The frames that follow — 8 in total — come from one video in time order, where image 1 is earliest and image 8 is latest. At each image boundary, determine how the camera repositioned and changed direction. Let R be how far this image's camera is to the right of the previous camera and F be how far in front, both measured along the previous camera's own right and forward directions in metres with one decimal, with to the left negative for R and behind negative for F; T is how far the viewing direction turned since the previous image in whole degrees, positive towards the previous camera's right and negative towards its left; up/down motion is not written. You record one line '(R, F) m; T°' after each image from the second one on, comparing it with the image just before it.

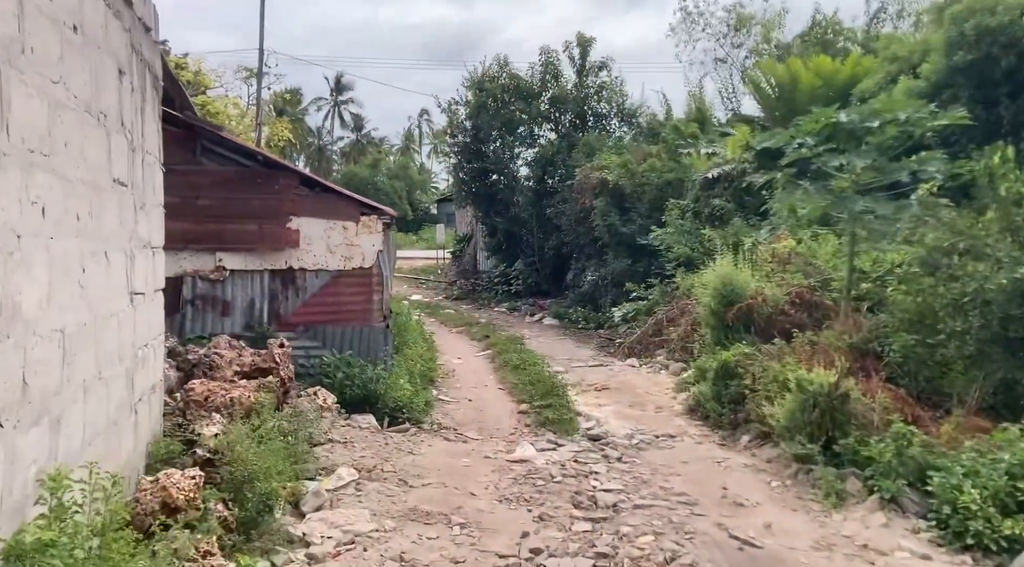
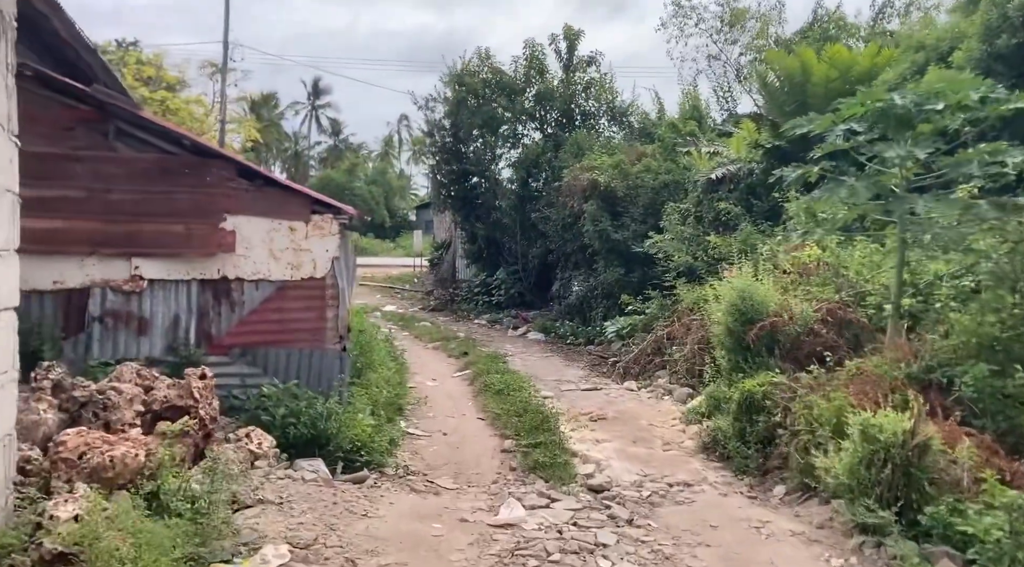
(0.0, +1.4) m; +1°
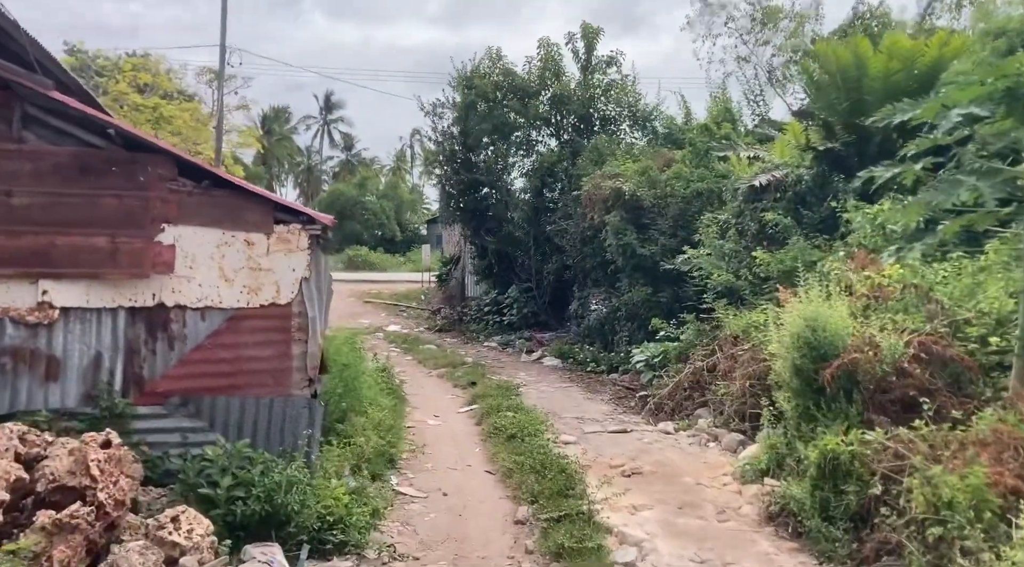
(0.0, +1.5) m; -1°
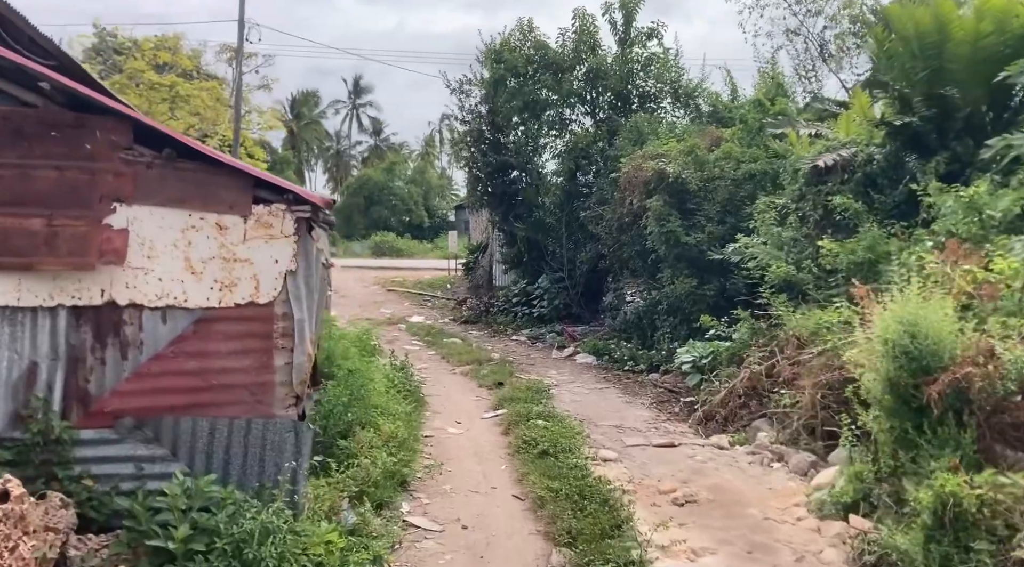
(0.0, +1.1) m; -2°
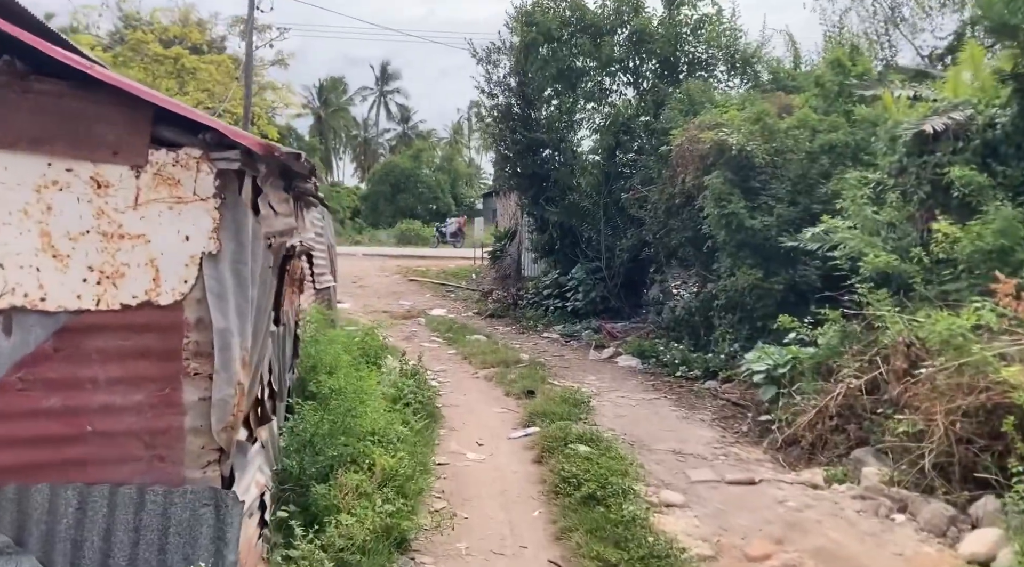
(-0.1, +1.6) m; -2°
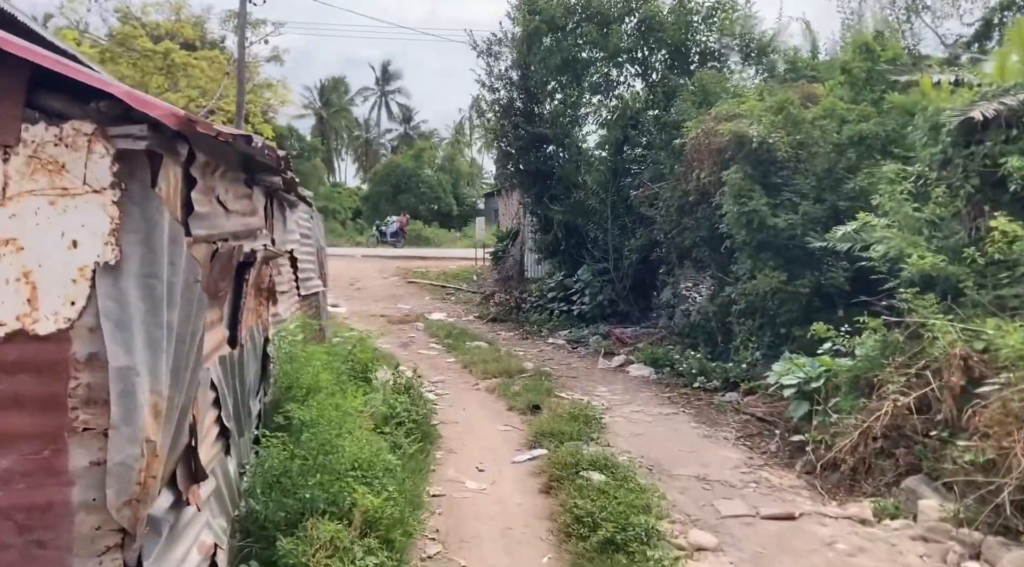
(0.0, +0.7) m; 0°
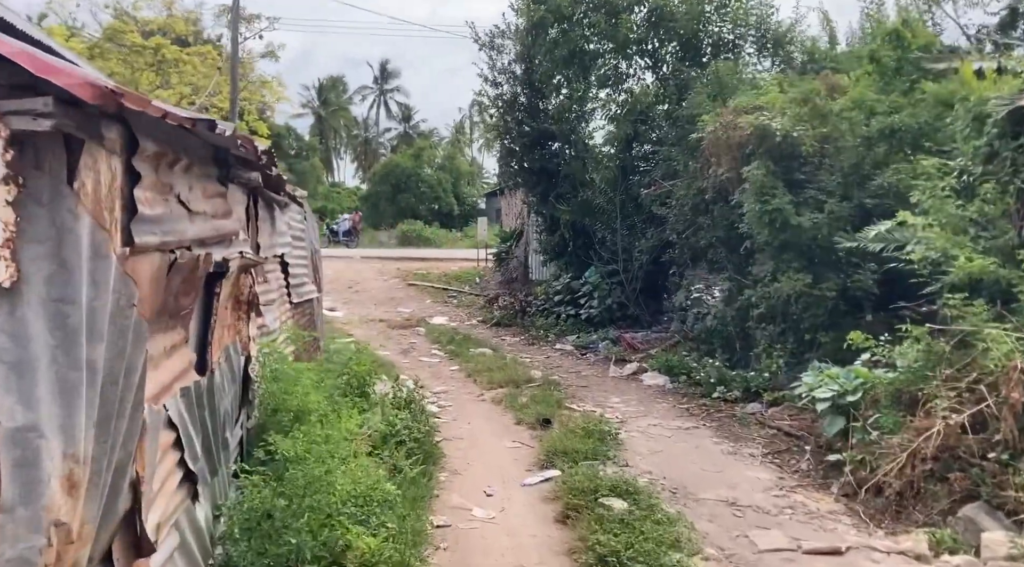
(-0.1, +0.6) m; 0°
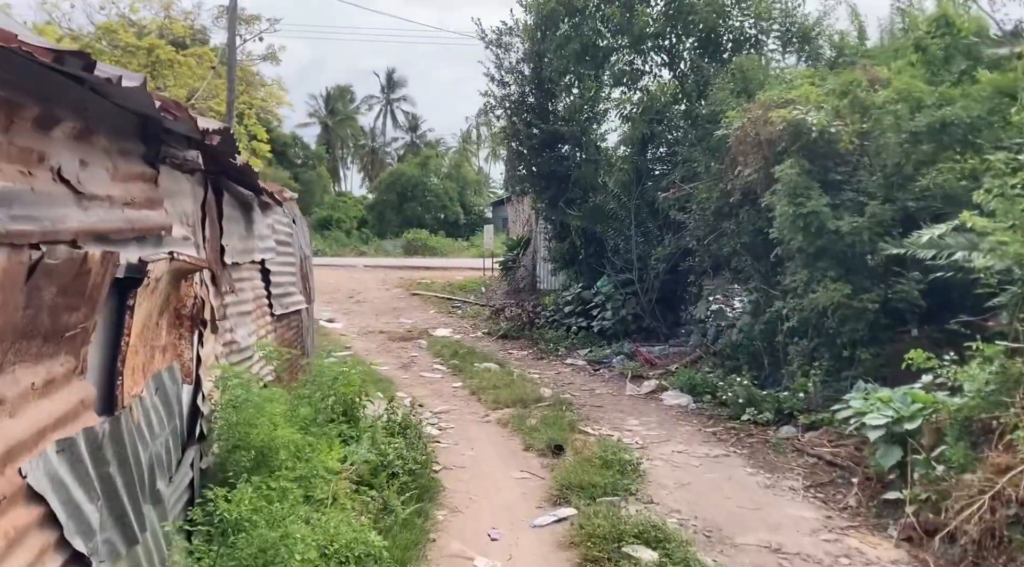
(0.0, +0.8) m; 0°
